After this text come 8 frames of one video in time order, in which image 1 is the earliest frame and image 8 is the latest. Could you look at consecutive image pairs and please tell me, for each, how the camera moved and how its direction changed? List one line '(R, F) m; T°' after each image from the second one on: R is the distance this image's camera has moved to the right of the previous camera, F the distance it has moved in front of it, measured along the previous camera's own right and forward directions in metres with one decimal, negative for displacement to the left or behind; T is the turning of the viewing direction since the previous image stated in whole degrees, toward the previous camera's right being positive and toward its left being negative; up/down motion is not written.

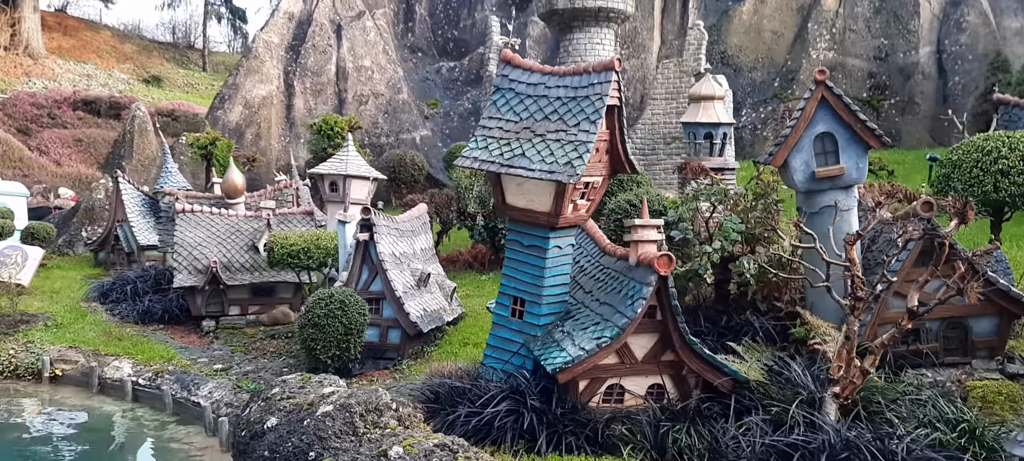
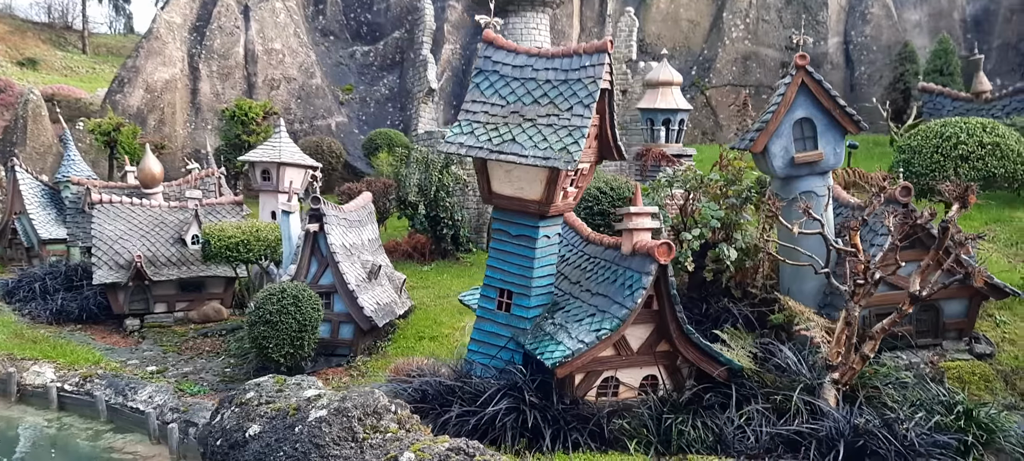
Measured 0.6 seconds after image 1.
(-0.7, +0.3) m; +7°
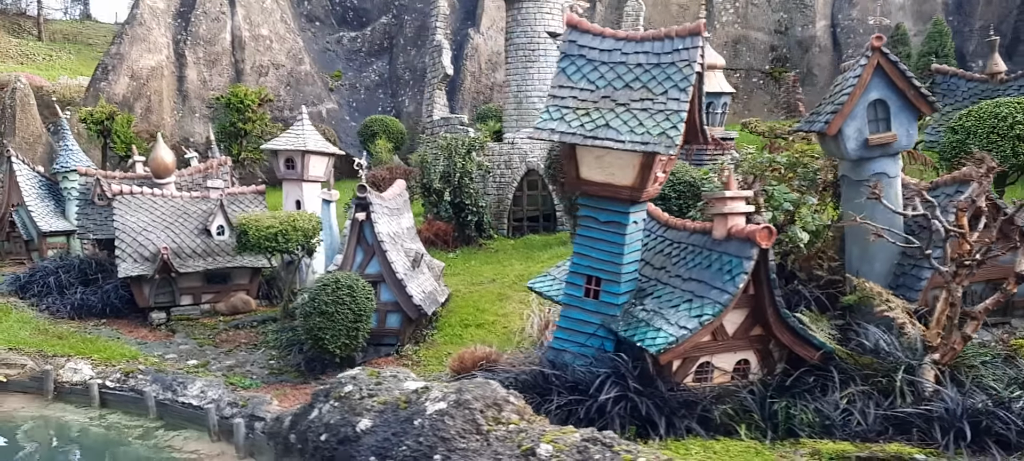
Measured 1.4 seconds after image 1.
(-1.0, +0.1) m; +2°
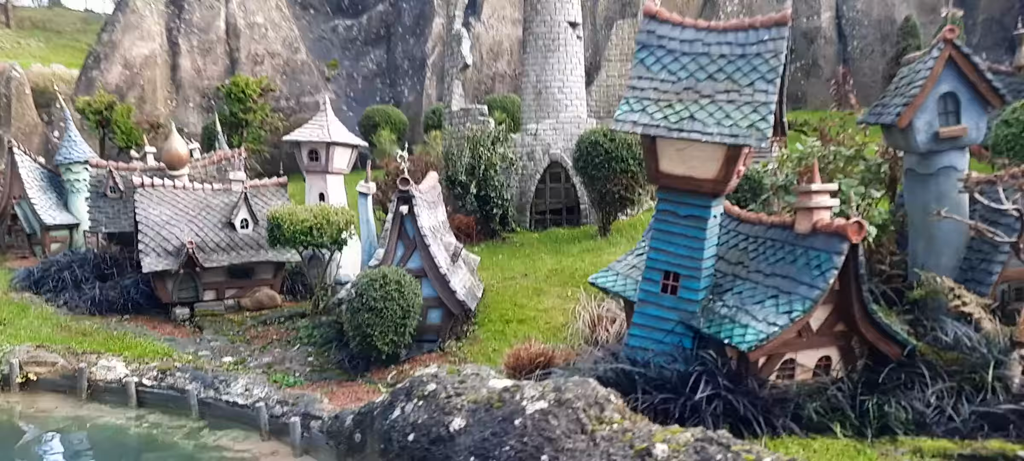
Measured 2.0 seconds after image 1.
(-0.8, +0.2) m; +2°
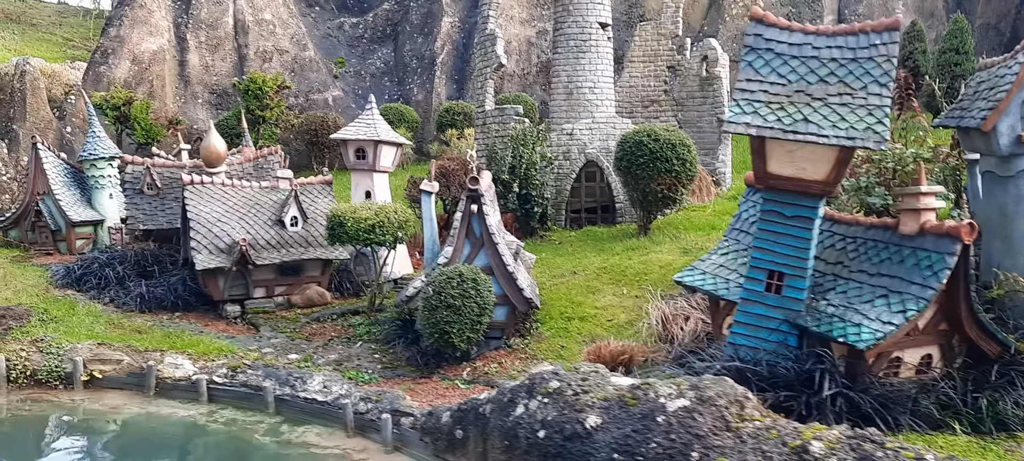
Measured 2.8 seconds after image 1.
(-1.1, -0.1) m; +2°
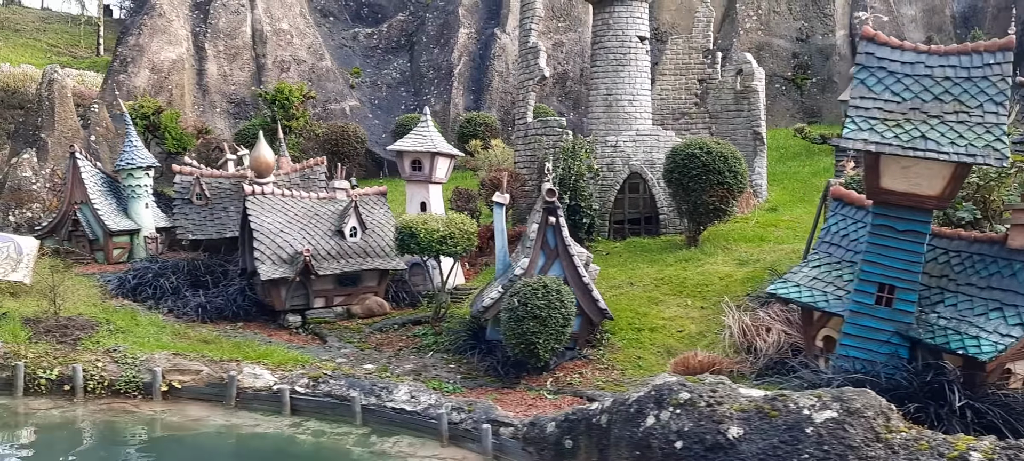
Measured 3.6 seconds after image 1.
(-1.1, -0.1) m; +1°
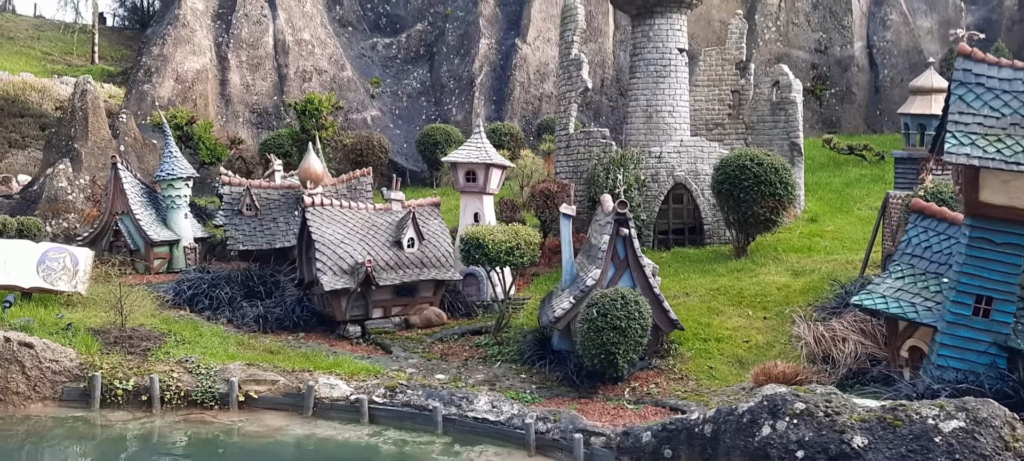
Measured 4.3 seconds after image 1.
(-0.9, -0.1) m; +1°
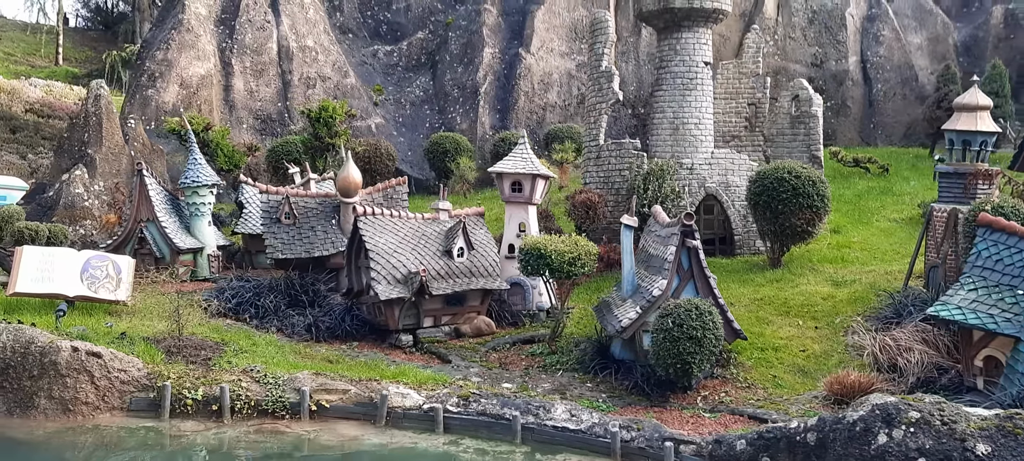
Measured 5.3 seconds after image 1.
(-1.2, -0.1) m; +2°
